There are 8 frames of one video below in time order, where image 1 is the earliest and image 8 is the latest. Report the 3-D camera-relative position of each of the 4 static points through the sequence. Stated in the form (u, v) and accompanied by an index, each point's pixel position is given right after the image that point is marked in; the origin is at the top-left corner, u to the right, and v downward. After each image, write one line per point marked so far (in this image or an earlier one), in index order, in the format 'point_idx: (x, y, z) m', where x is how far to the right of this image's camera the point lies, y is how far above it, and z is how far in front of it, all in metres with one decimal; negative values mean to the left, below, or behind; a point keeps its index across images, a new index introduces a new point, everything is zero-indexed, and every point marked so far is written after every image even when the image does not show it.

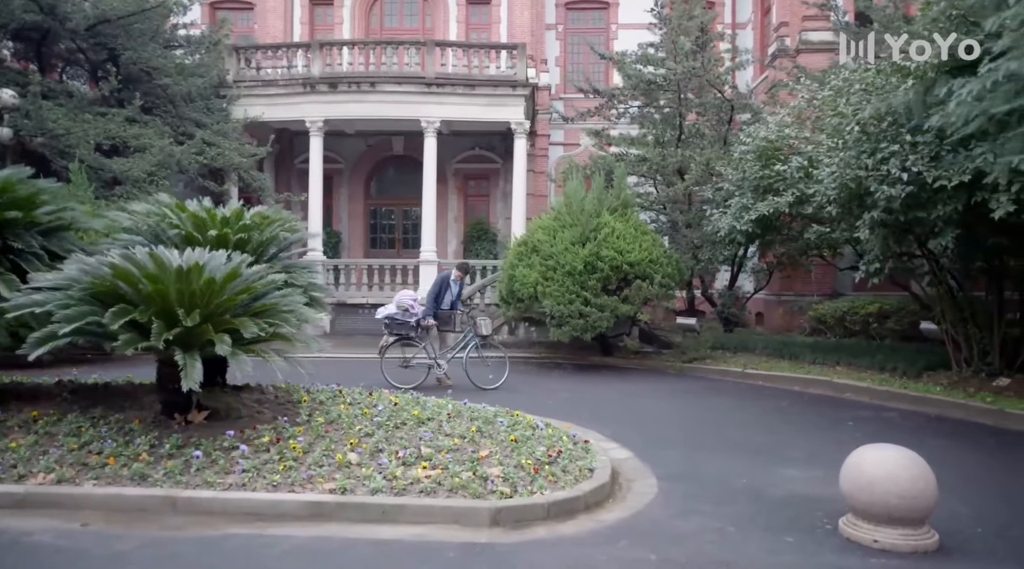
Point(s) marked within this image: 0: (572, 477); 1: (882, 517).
0: (+0.5, -1.6, +6.5) m
1: (+2.6, -1.6, +5.3) m
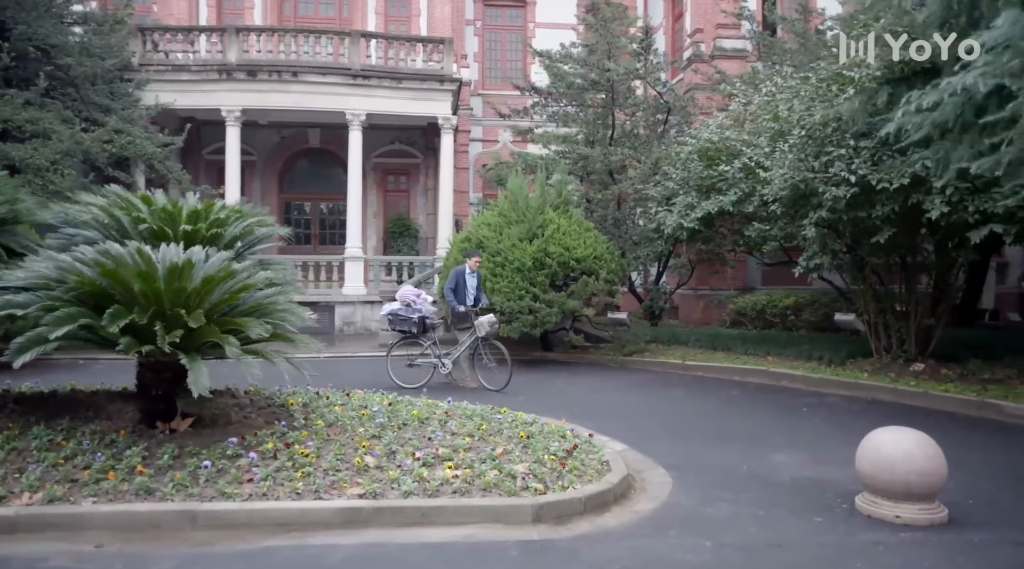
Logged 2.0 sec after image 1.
0: (+0.7, -1.6, +6.6) m
1: (+3.0, -1.6, +5.7) m
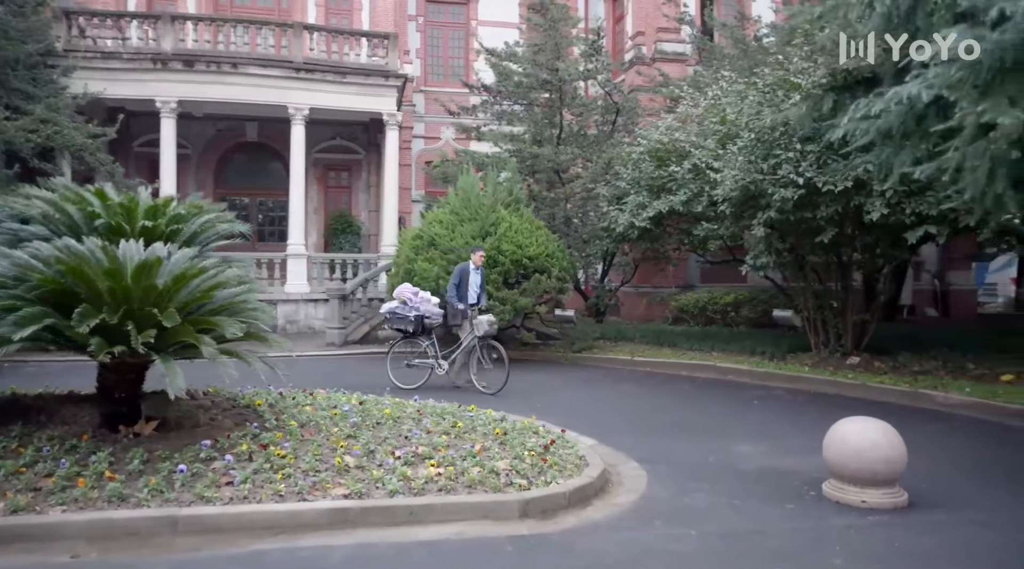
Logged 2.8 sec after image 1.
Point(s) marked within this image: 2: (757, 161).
0: (+0.5, -1.6, +6.7) m
1: (+2.8, -1.6, +6.1) m
2: (+3.6, +1.8, +11.3) m
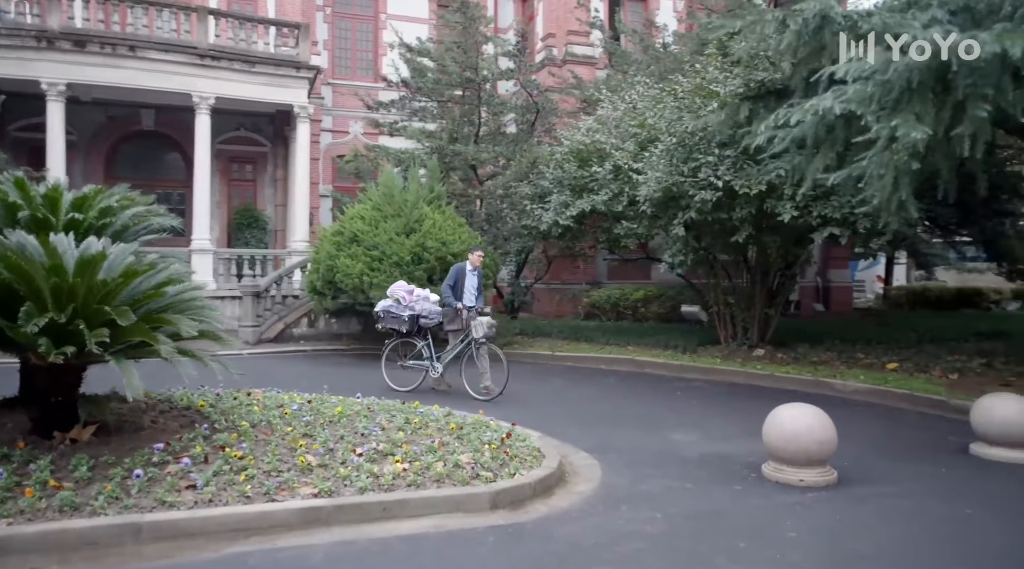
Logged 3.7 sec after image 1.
0: (+0.2, -1.6, +6.9) m
1: (+2.5, -1.5, +6.6) m
2: (+2.6, +1.9, +11.9) m
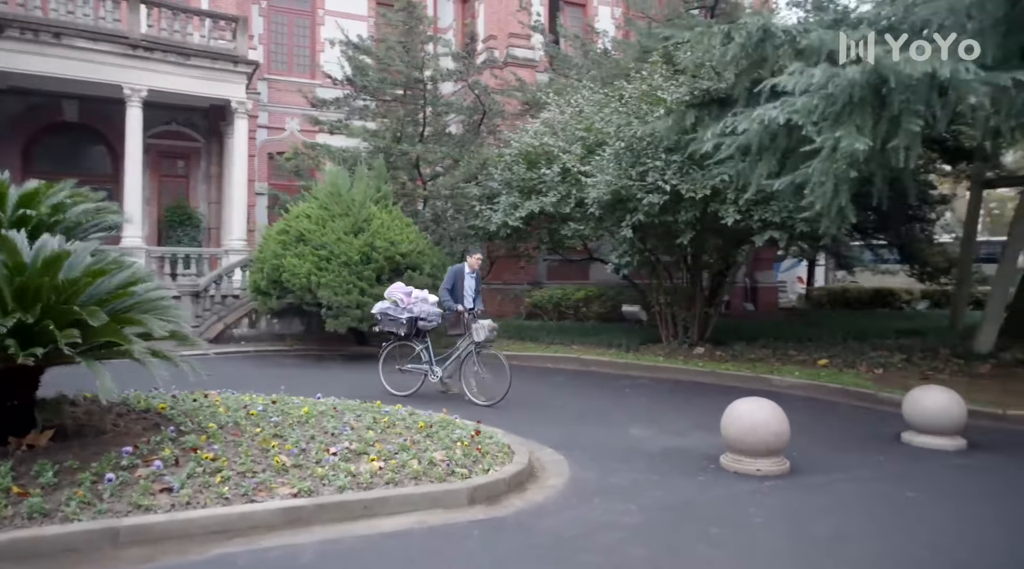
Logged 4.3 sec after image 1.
0: (-0.1, -1.6, +7.1) m
1: (+2.3, -1.5, +7.0) m
2: (+1.8, +1.9, +12.2) m
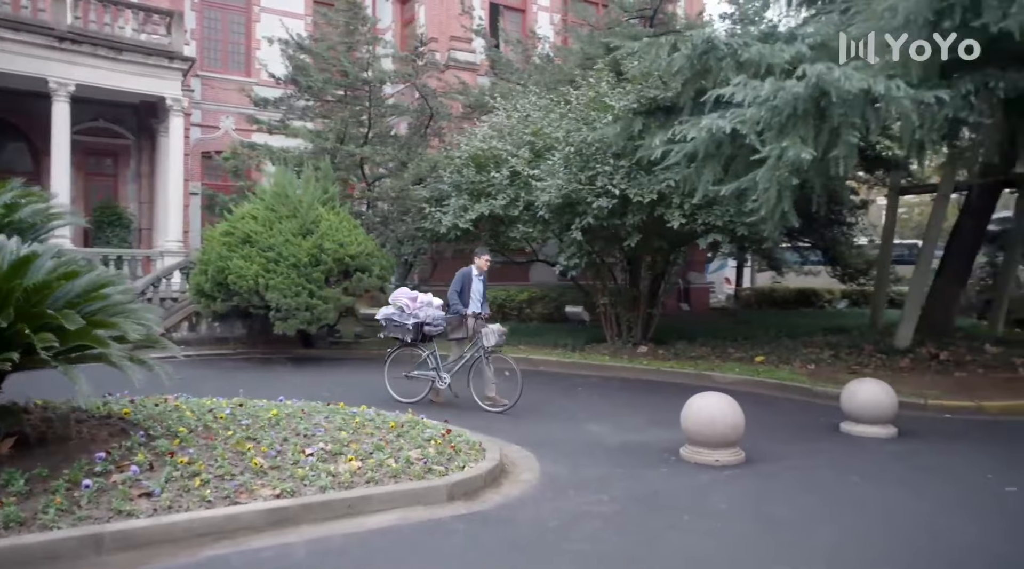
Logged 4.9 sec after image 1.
0: (-0.4, -1.6, +7.2) m
1: (+2.0, -1.6, +7.4) m
2: (+1.0, +1.9, +12.6) m
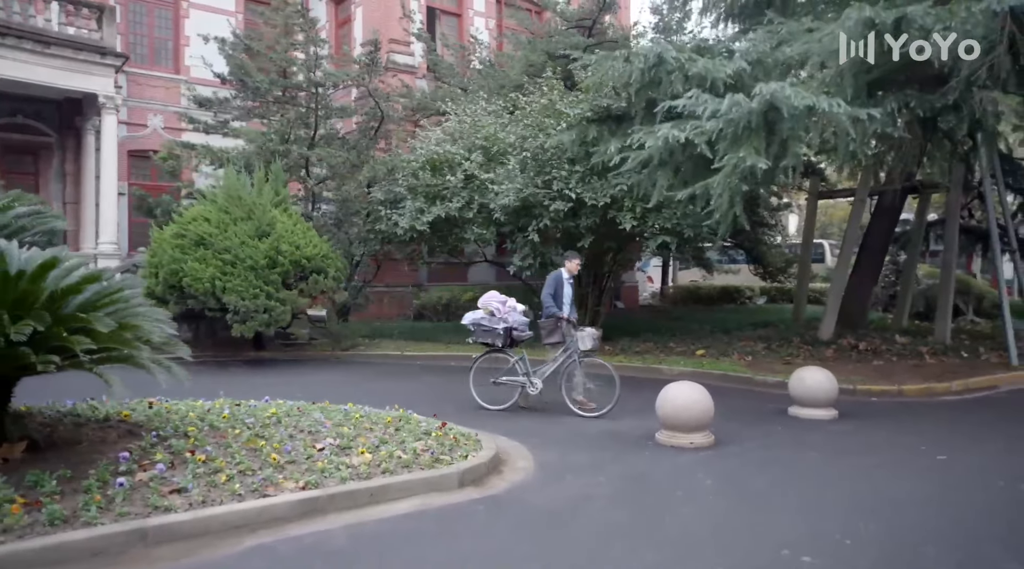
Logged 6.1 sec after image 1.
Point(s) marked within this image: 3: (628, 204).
0: (-0.4, -1.6, +7.7) m
1: (+1.9, -1.5, +8.1) m
2: (+0.3, +1.9, +13.1) m
3: (+1.9, +1.3, +12.6) m
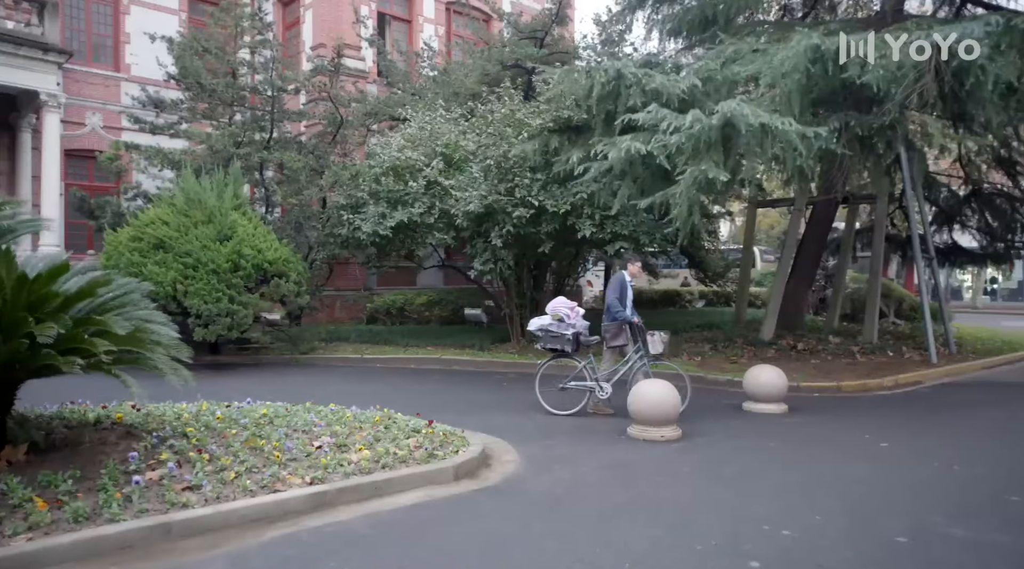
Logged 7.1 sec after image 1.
0: (-0.6, -1.6, +8.0) m
1: (+1.7, -1.6, +8.7) m
2: (-0.3, +1.8, +13.5) m
3: (+1.3, +1.3, +13.1) m
